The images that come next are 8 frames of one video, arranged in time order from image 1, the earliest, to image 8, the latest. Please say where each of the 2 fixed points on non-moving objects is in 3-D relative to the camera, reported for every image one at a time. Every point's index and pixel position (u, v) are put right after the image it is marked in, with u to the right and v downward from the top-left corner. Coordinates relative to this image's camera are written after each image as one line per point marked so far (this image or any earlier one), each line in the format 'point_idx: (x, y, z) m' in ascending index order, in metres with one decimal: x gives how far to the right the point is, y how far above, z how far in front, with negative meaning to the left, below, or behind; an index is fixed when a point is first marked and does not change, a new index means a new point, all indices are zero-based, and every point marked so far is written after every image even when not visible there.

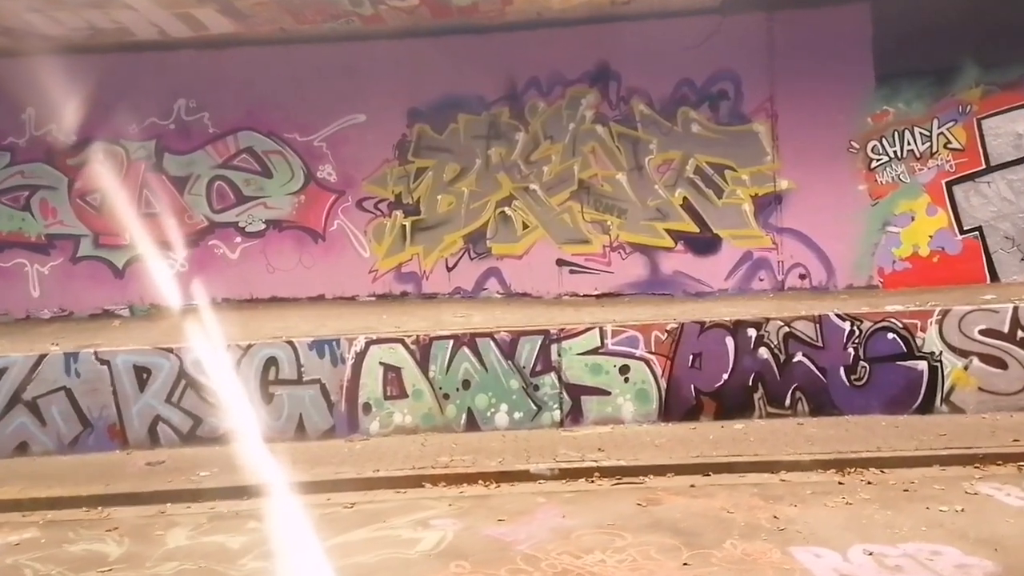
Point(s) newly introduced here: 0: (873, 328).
0: (+4.0, -0.4, +7.7) m
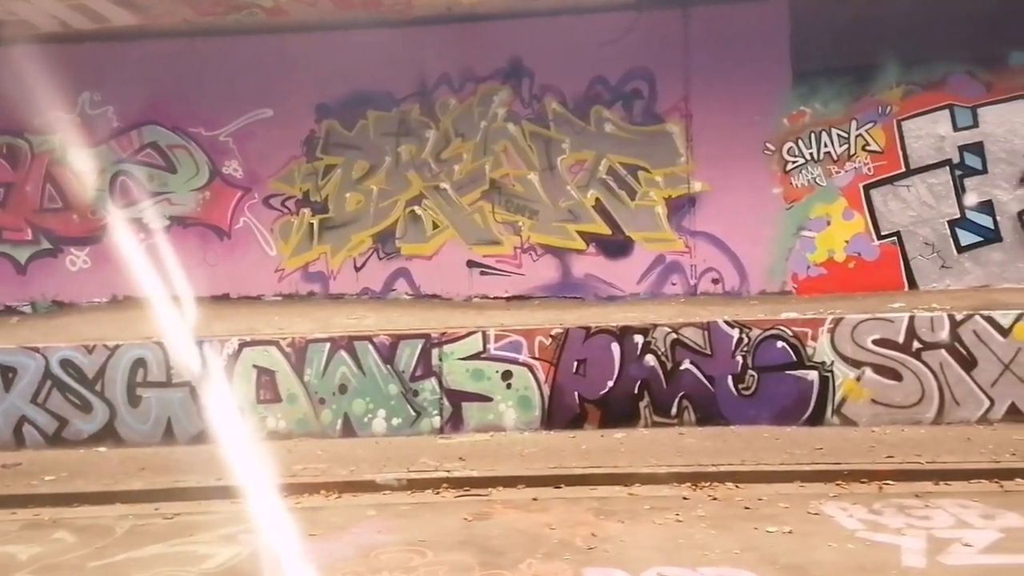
0: (+2.7, -0.5, +7.4) m
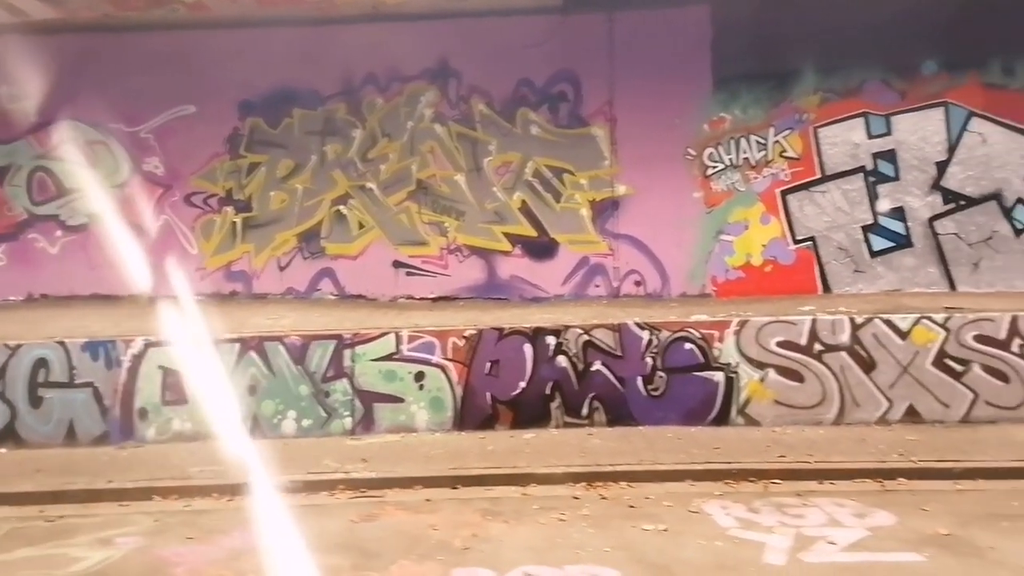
0: (+1.7, -0.5, +7.5) m
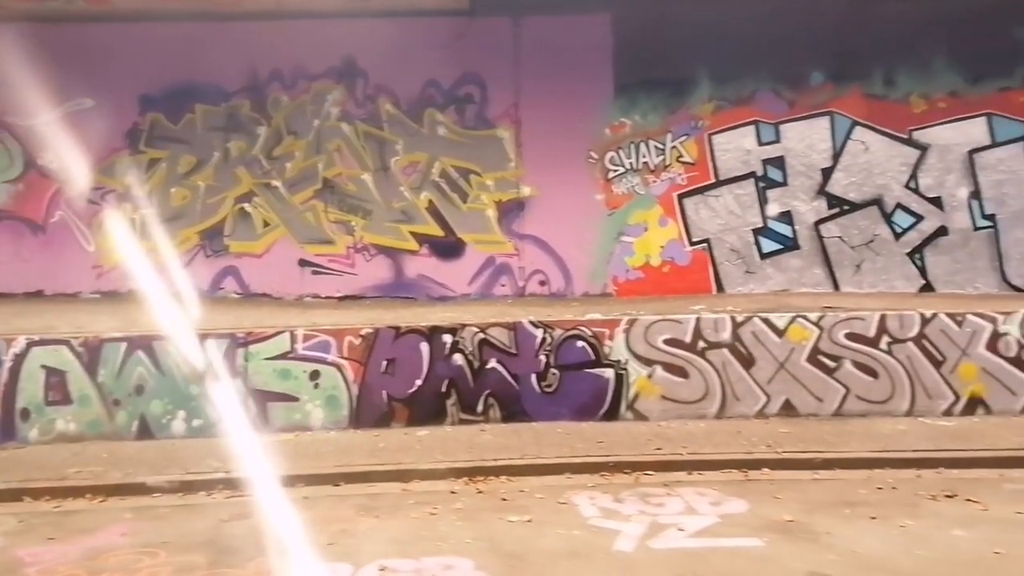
0: (+0.6, -0.5, +7.7) m
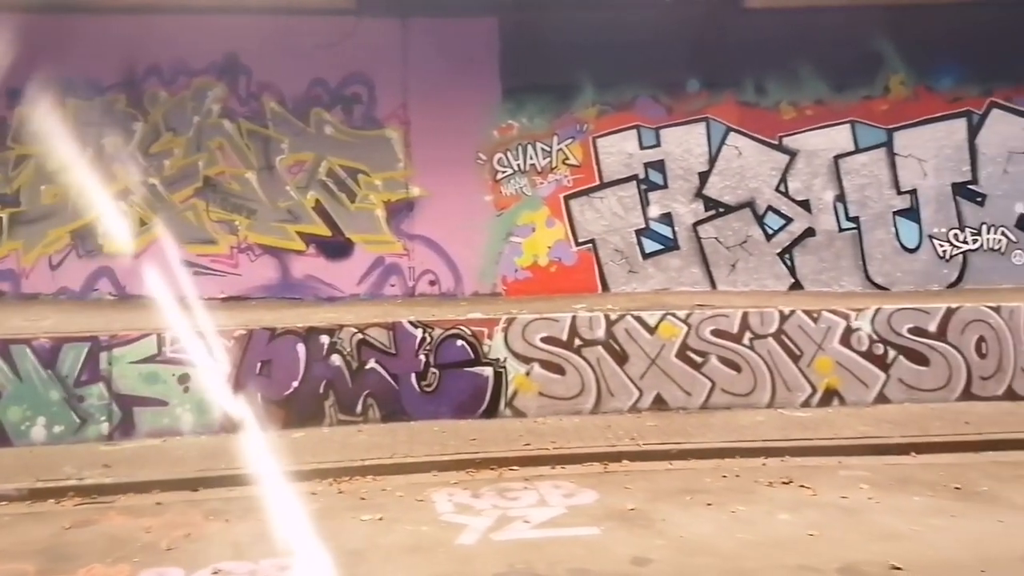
0: (-0.8, -0.5, +7.8) m
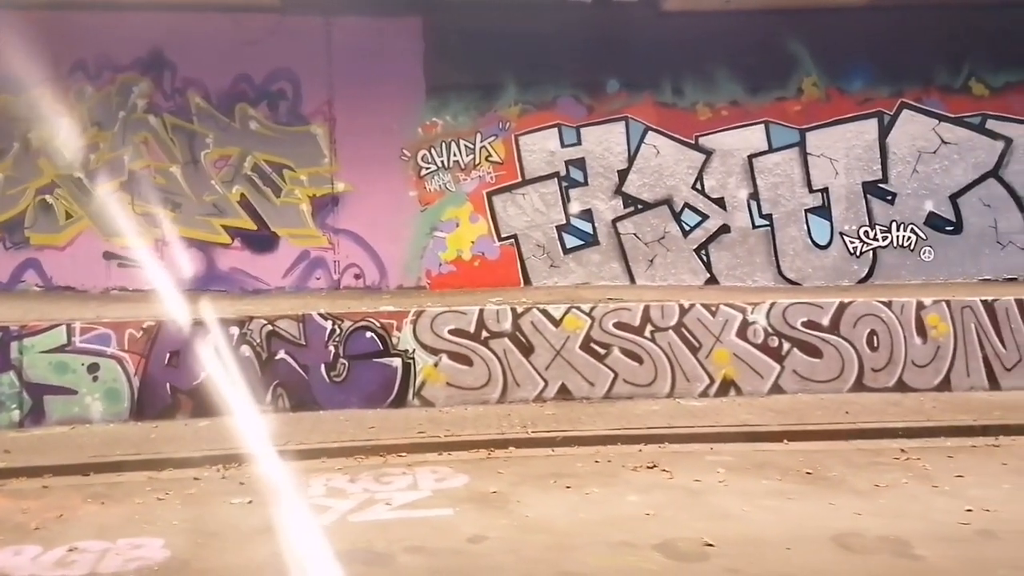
0: (-1.9, -0.5, +8.1) m
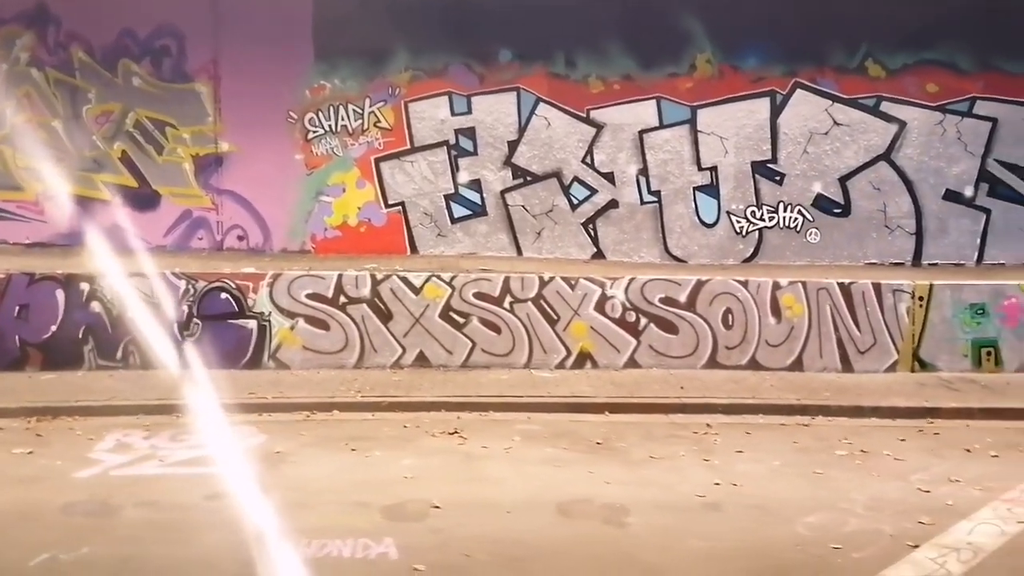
0: (-3.6, 0.0, +8.1) m
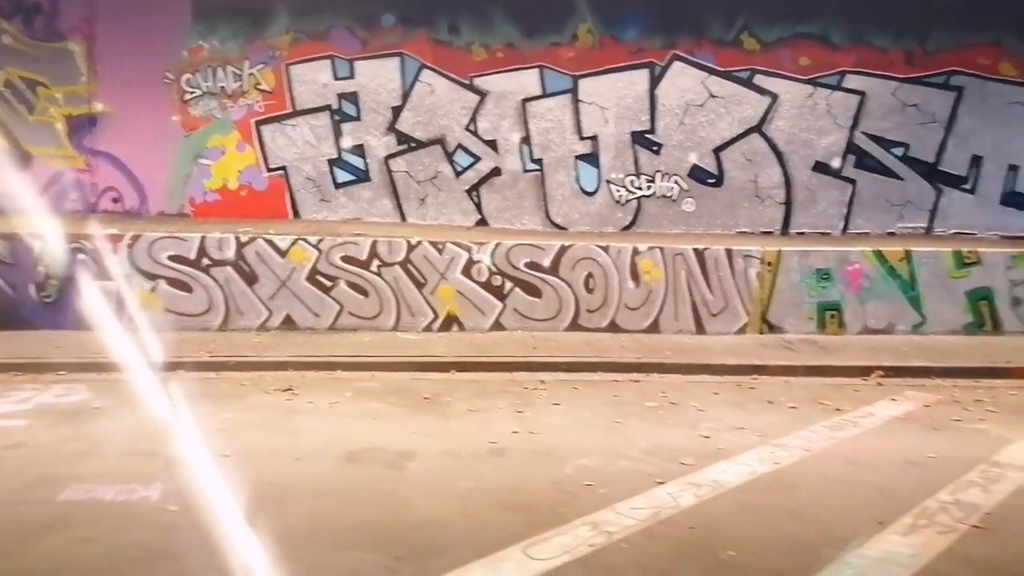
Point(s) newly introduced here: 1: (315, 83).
0: (-5.2, +0.5, +8.1) m
1: (-2.9, +3.0, +10.1) m
